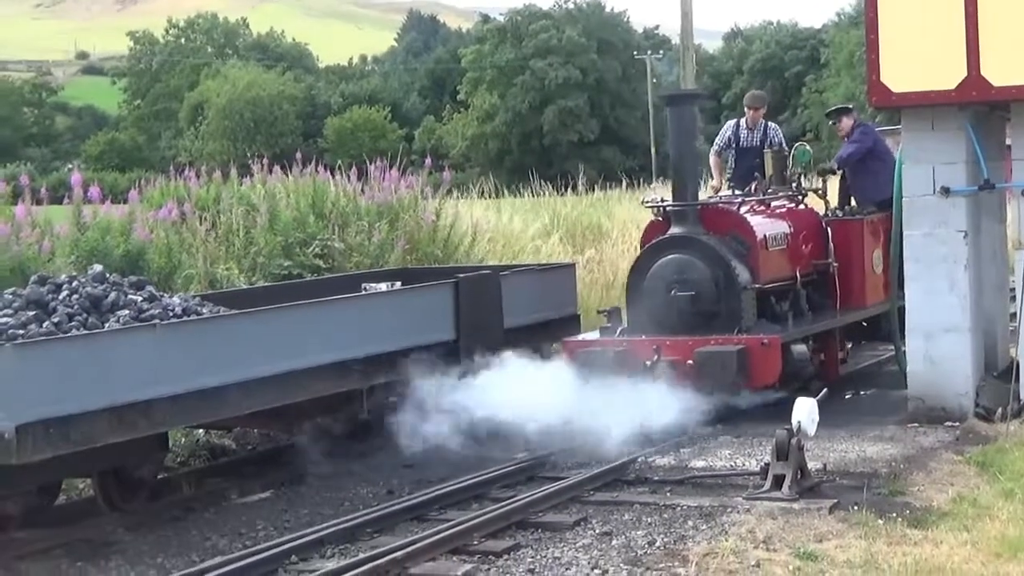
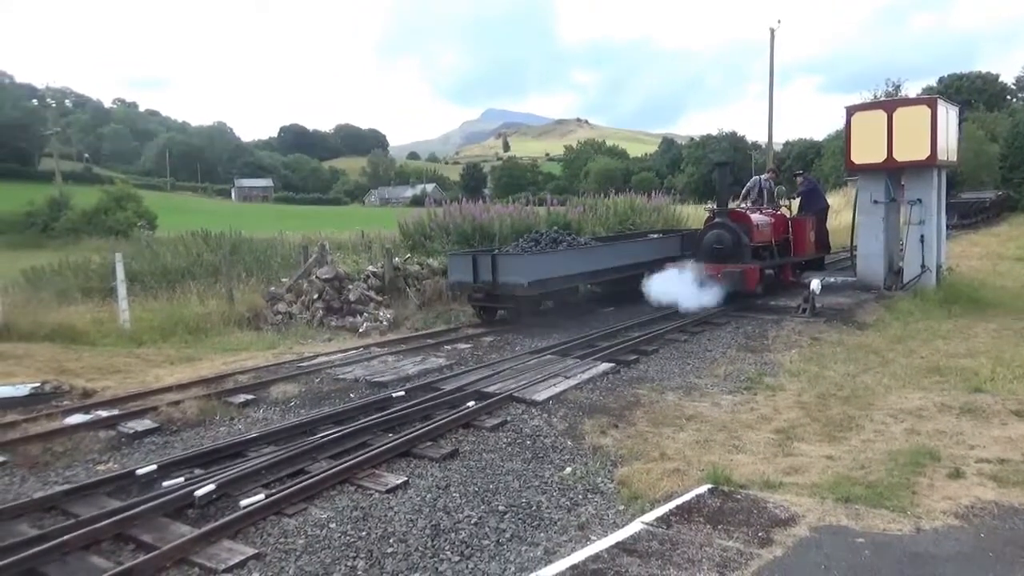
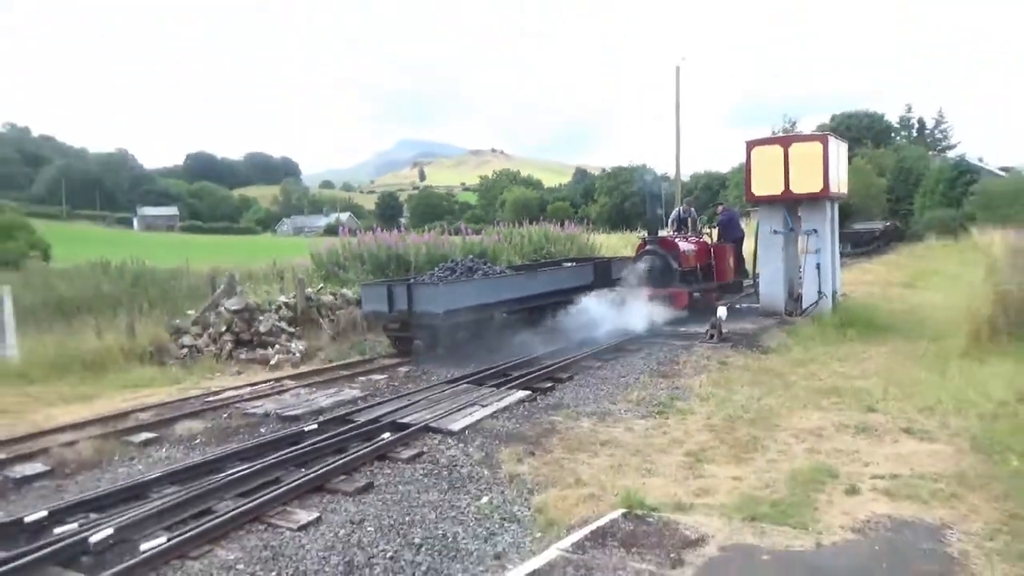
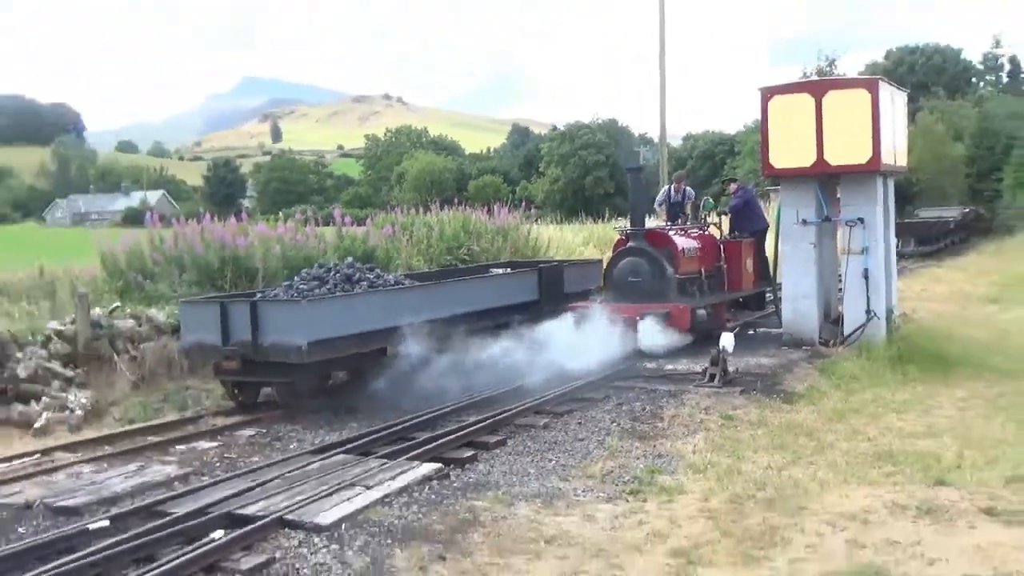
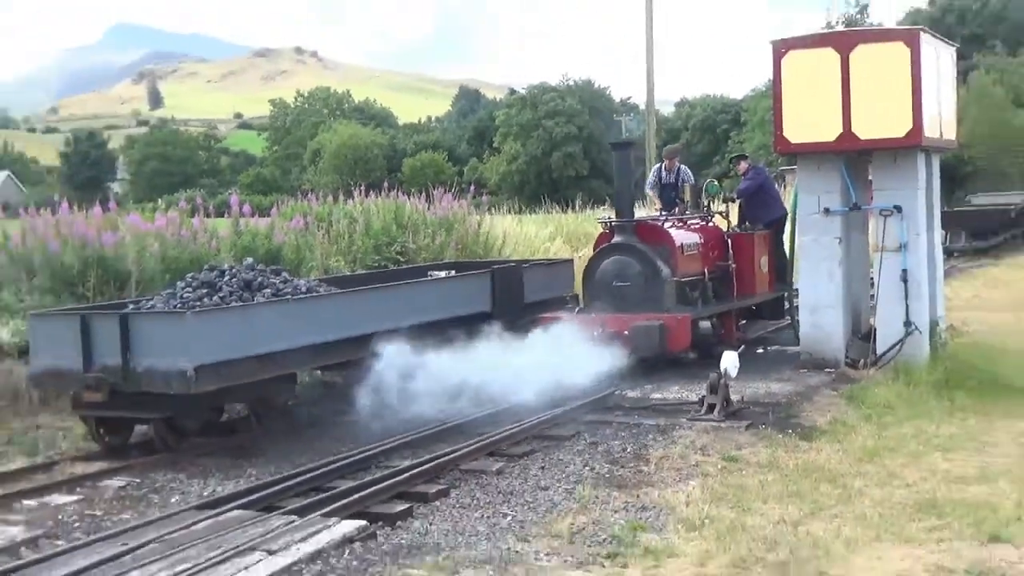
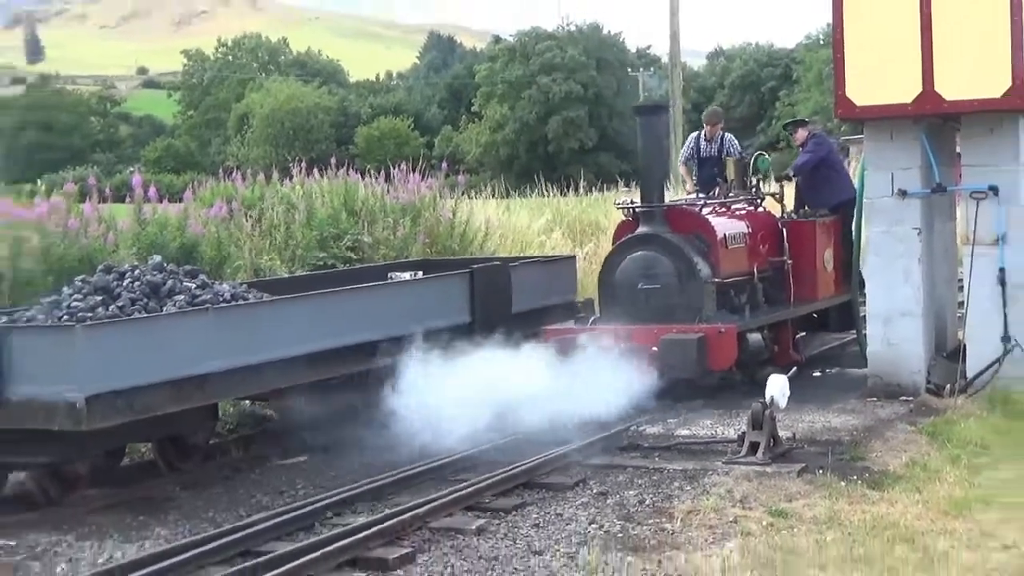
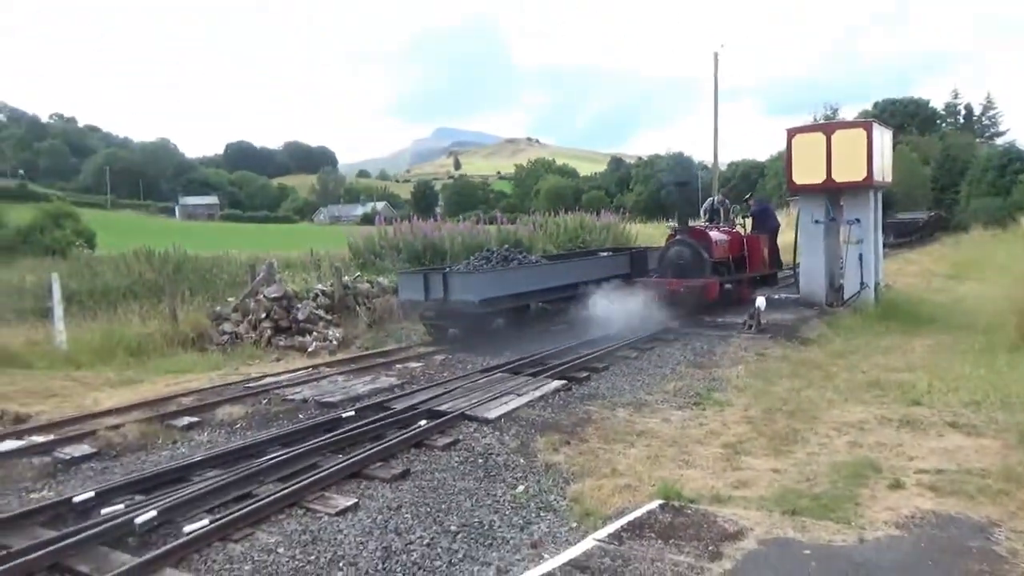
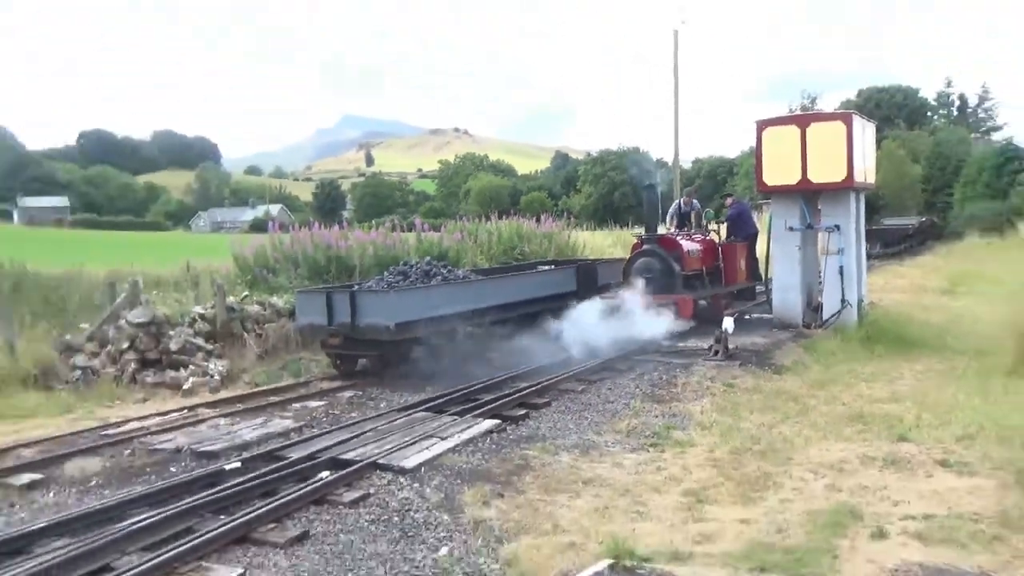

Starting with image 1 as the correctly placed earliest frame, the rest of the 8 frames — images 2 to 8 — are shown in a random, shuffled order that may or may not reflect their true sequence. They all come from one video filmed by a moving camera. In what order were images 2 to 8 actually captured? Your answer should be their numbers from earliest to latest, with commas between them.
6, 5, 4, 8, 3, 7, 2
